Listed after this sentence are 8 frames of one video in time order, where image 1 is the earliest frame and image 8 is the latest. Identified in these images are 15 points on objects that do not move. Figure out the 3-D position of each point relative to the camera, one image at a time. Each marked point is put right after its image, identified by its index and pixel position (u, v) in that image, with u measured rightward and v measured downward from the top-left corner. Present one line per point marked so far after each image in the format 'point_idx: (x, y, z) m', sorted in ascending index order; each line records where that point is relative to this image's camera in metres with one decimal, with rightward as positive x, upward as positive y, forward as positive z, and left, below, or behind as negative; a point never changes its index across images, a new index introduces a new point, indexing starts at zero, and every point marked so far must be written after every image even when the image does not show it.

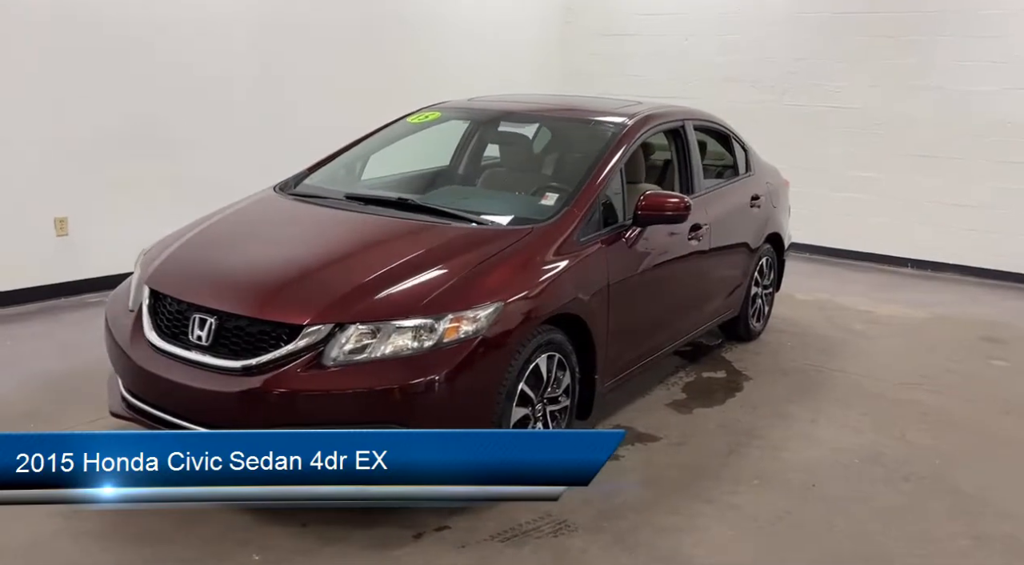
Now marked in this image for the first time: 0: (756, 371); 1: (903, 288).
0: (+1.2, -0.5, +4.5) m
1: (+3.2, -0.1, +7.1) m
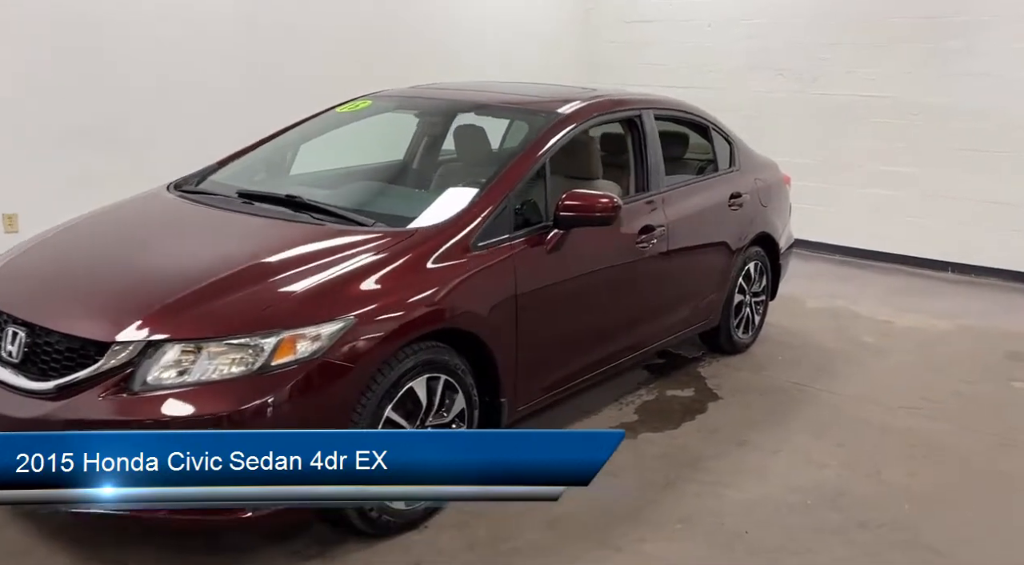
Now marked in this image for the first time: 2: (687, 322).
0: (+1.0, -0.5, +4.0) m
1: (+3.1, -0.1, +6.5) m
2: (+0.8, -0.2, +4.2) m
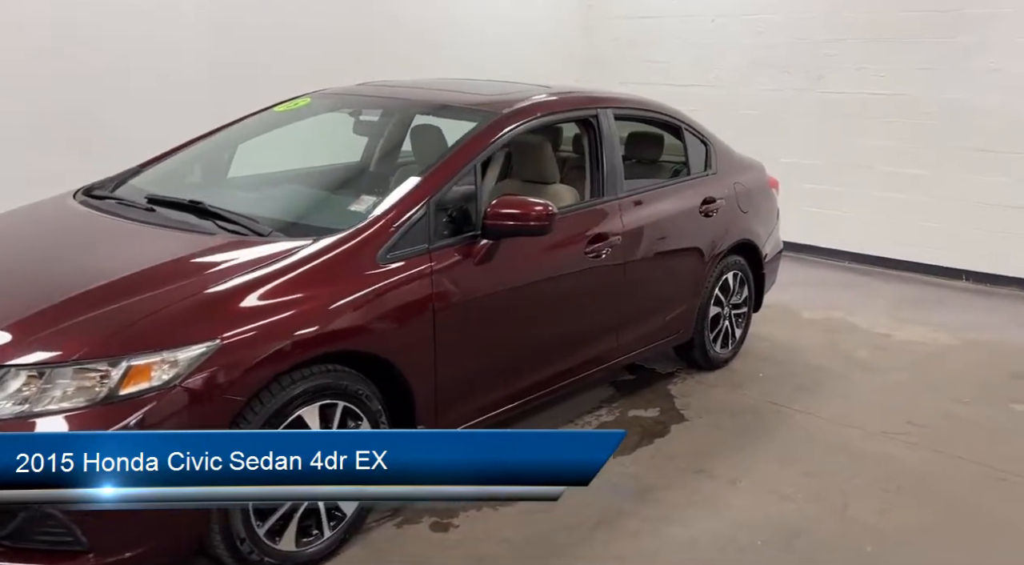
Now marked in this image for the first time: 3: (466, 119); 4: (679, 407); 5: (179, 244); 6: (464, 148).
0: (+0.8, -0.5, +3.7) m
1: (+3.0, -0.2, +6.1) m
2: (+0.6, -0.2, +3.9) m
3: (-0.2, +0.6, +3.2) m
4: (+0.7, -0.5, +3.8) m
5: (-0.9, +0.1, +2.4) m
6: (-0.2, +0.4, +2.9) m
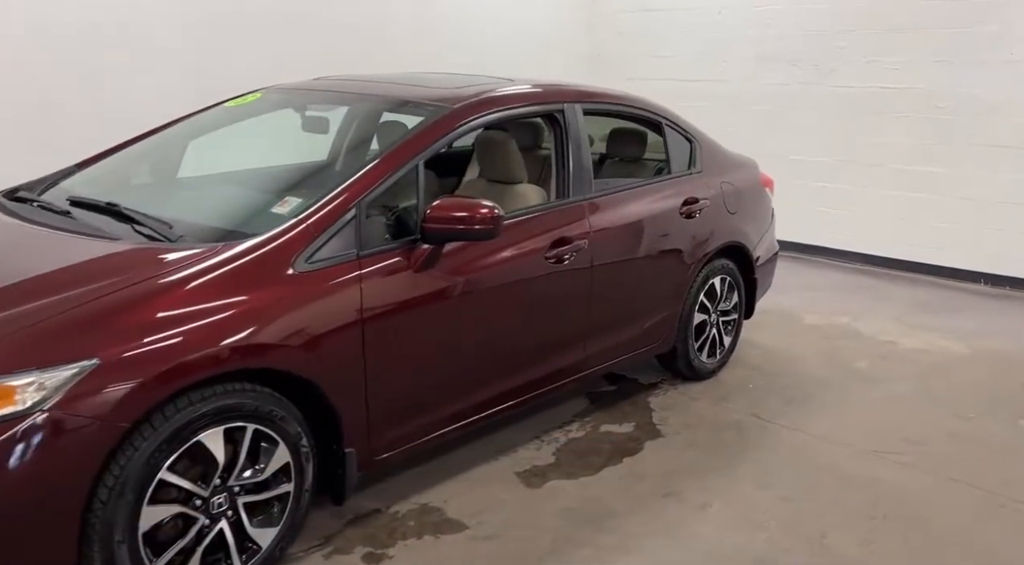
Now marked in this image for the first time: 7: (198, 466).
0: (+0.6, -0.6, +3.5) m
1: (+3.0, -0.2, +5.8) m
2: (+0.5, -0.3, +3.7) m
3: (-0.4, +0.6, +3.0) m
4: (+0.6, -0.6, +3.5) m
5: (-1.1, +0.1, +2.2) m
6: (-0.3, +0.4, +2.6) m
7: (-0.7, -0.4, +2.1) m
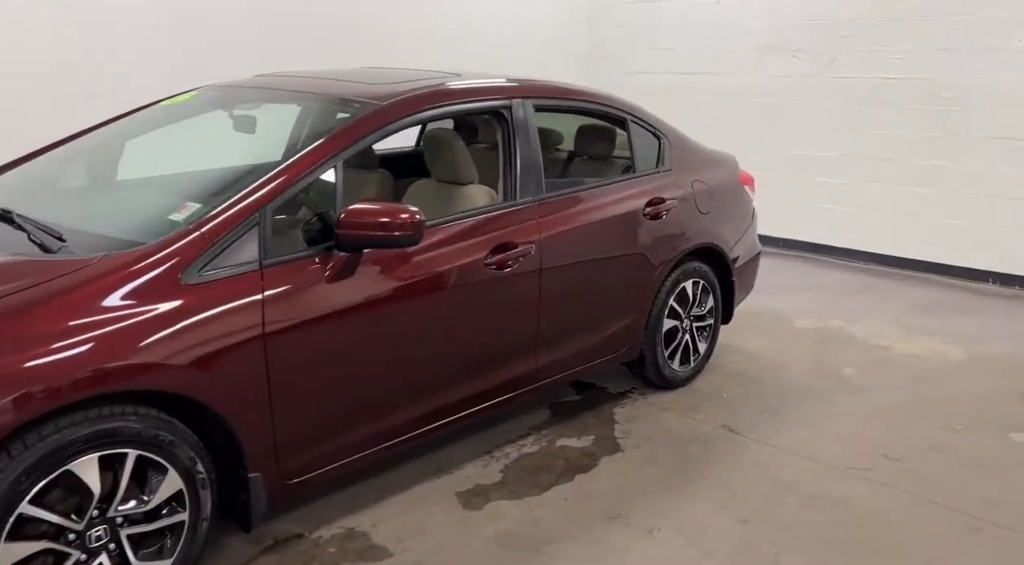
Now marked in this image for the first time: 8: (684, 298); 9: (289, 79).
0: (+0.5, -0.6, +3.3) m
1: (+2.8, -0.2, +5.5) m
2: (+0.3, -0.3, +3.5) m
3: (-0.6, +0.5, +2.8) m
4: (+0.4, -0.6, +3.3) m
5: (-1.3, 0.0, +2.1) m
6: (-0.5, +0.4, +2.5) m
7: (-0.9, -0.5, +1.9) m
8: (+0.7, -0.1, +3.8) m
9: (-0.8, +0.8, +3.3) m
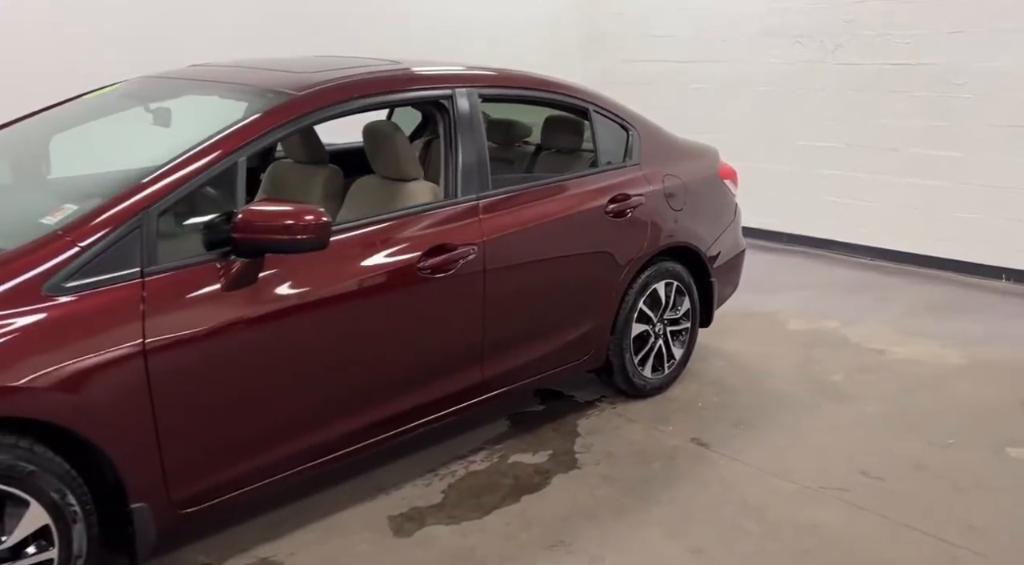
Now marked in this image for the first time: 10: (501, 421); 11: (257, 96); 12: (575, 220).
0: (+0.3, -0.6, +3.1) m
1: (+2.7, -0.2, +5.2) m
2: (+0.2, -0.3, +3.2) m
3: (-0.7, +0.5, +2.6) m
4: (+0.2, -0.6, +3.1) m
5: (-1.5, 0.0, +1.9) m
6: (-0.7, +0.4, +2.3) m
7: (-1.2, -0.5, +1.7) m
8: (+0.6, -0.1, +3.6) m
9: (-1.0, +0.7, +3.1) m
10: (0.0, -0.5, +3.3) m
11: (-0.7, +0.5, +2.6) m
12: (+0.2, +0.2, +3.1) m
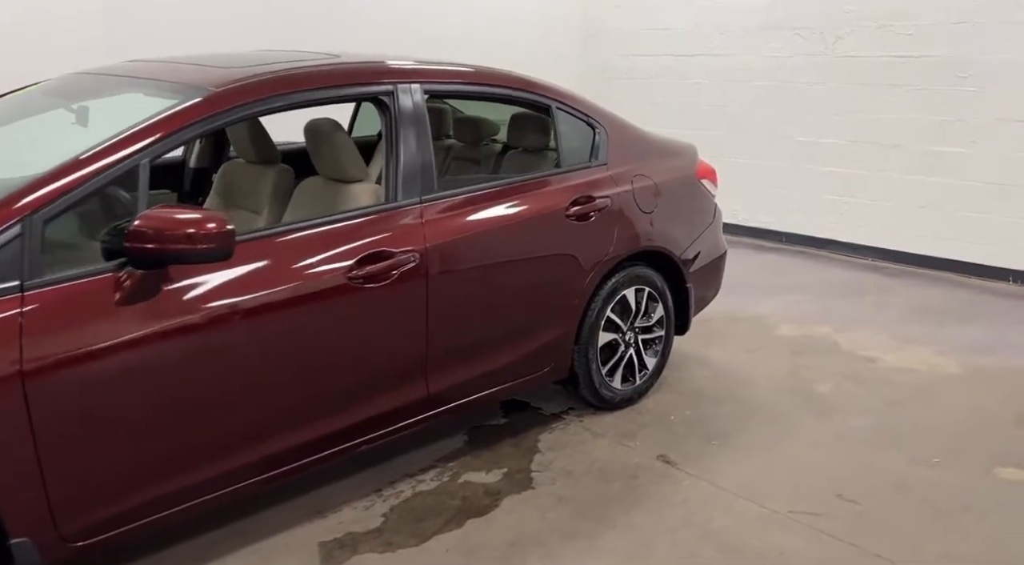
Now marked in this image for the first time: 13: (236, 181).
0: (+0.1, -0.6, +2.9) m
1: (+2.6, -0.2, +5.0) m
2: (0.0, -0.3, +3.1) m
3: (-0.9, +0.5, +2.5) m
4: (+0.1, -0.6, +2.9) m
5: (-1.7, 0.0, +1.7) m
6: (-0.9, +0.3, +2.1) m
7: (-1.3, -0.5, +1.6) m
8: (+0.4, -0.1, +3.4) m
9: (-1.1, +0.7, +2.9) m
10: (-0.2, -0.5, +3.2) m
11: (-0.9, +0.5, +2.5) m
12: (+0.1, +0.2, +2.9) m
13: (-1.0, +0.4, +3.3) m
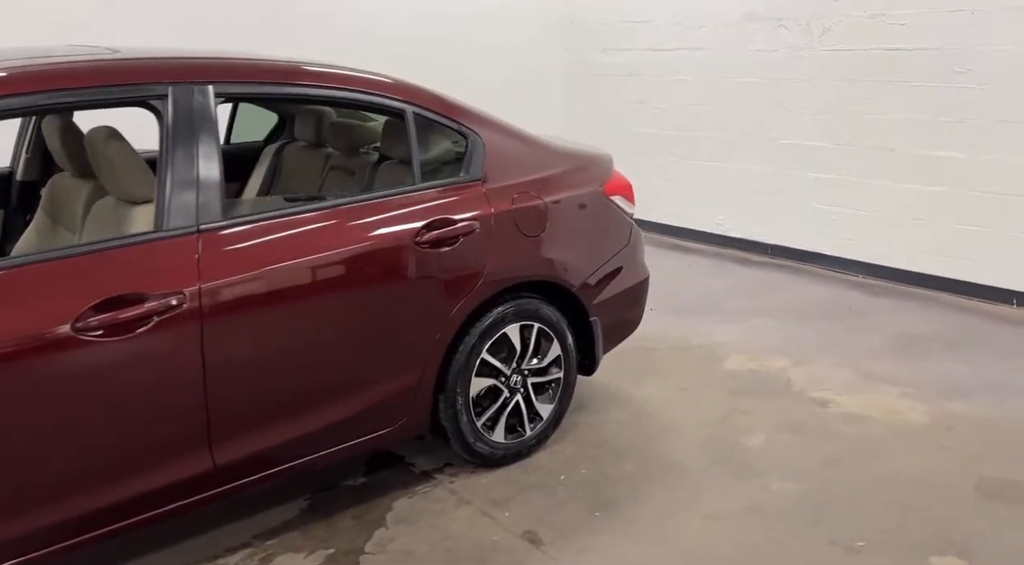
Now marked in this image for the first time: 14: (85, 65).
0: (-0.3, -0.7, +2.4) m
1: (+2.2, -0.3, +4.4) m
2: (-0.4, -0.4, +2.6) m
3: (-1.4, +0.4, +2.0) m
4: (-0.4, -0.7, +2.4) m
5: (-2.2, -0.1, +1.3) m
6: (-1.4, +0.2, +1.6) m
7: (-1.8, -0.6, +1.1) m
8: (0.0, -0.2, +2.8) m
9: (-1.6, +0.6, +2.5) m
10: (-0.6, -0.7, +2.7) m
11: (-1.4, +0.4, +2.0) m
12: (-0.4, +0.1, +2.4) m
13: (-1.5, +0.3, +2.8) m
14: (-1.0, +0.5, +2.1) m
